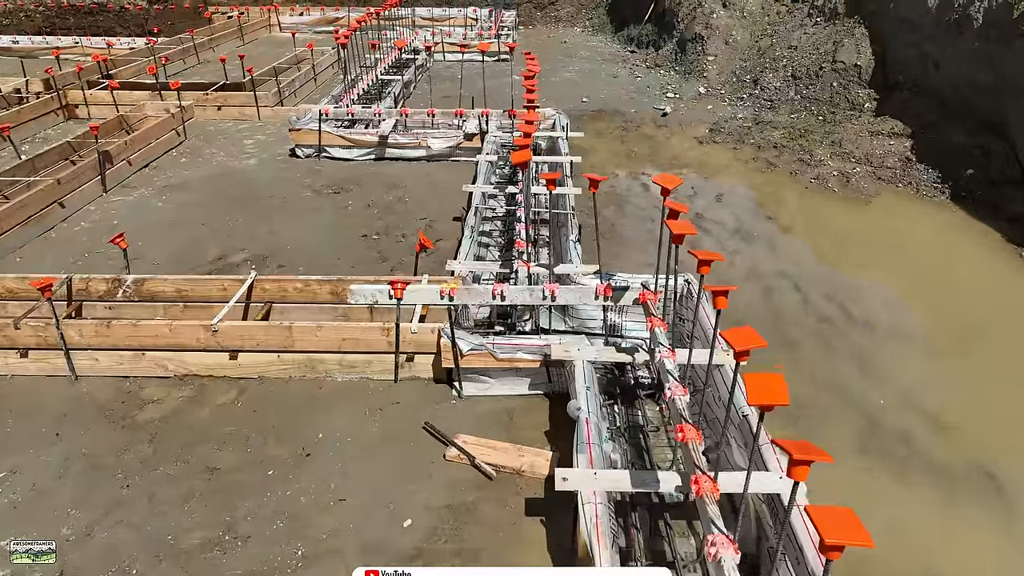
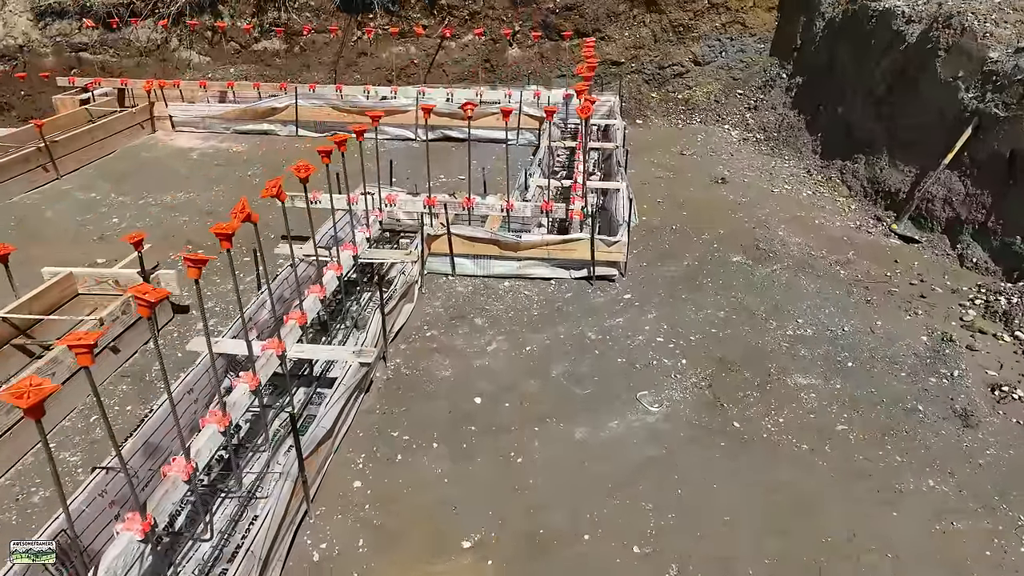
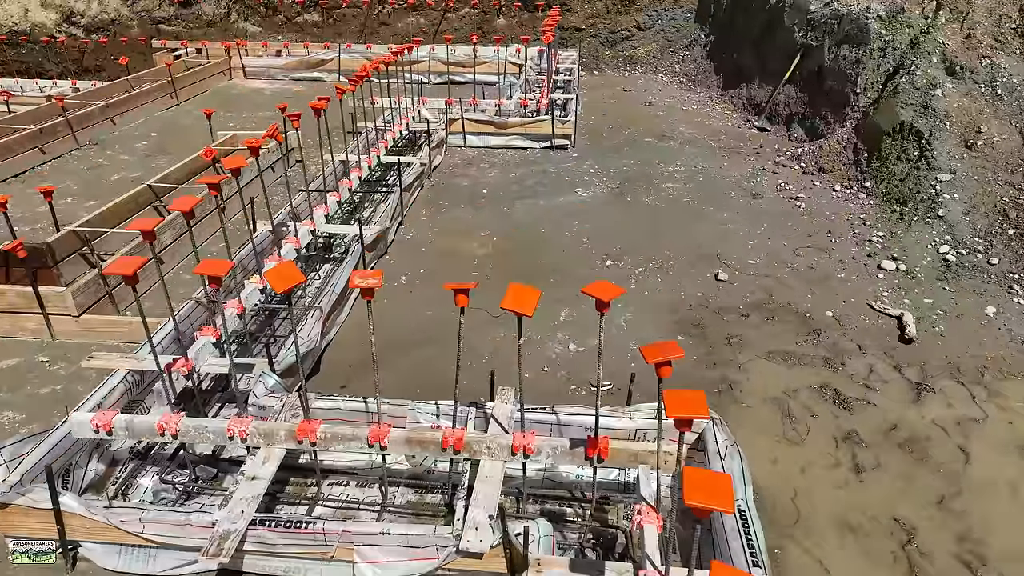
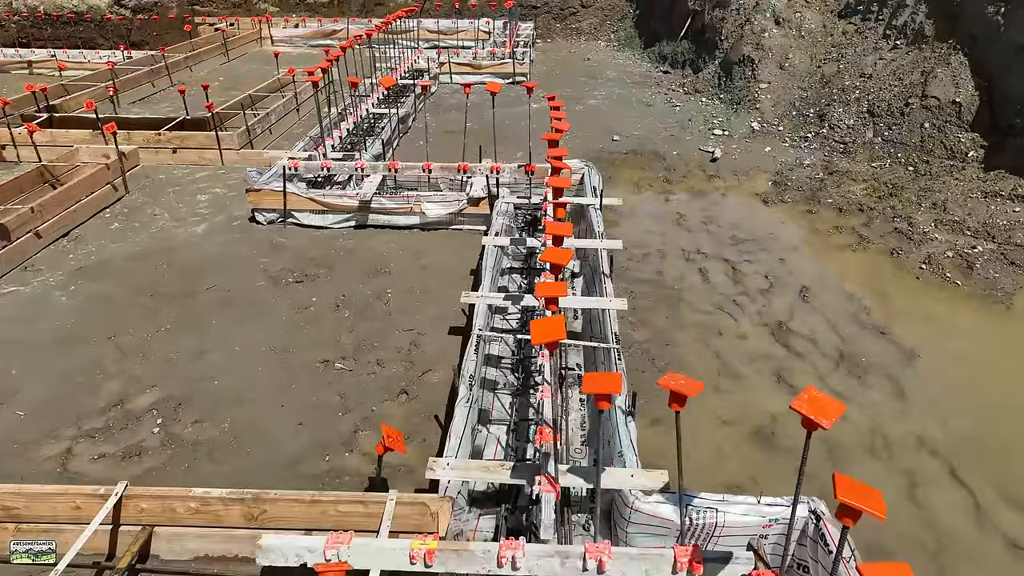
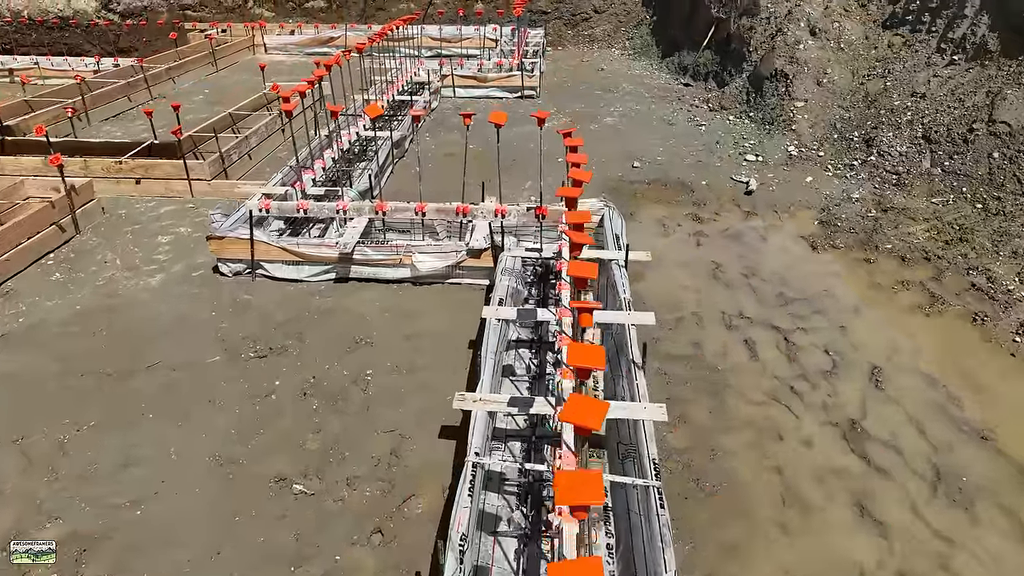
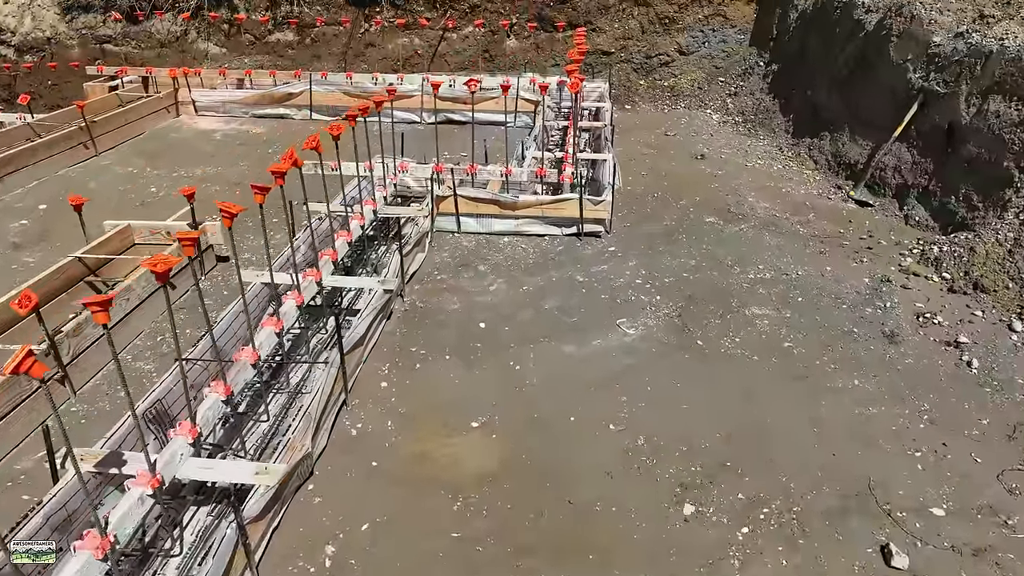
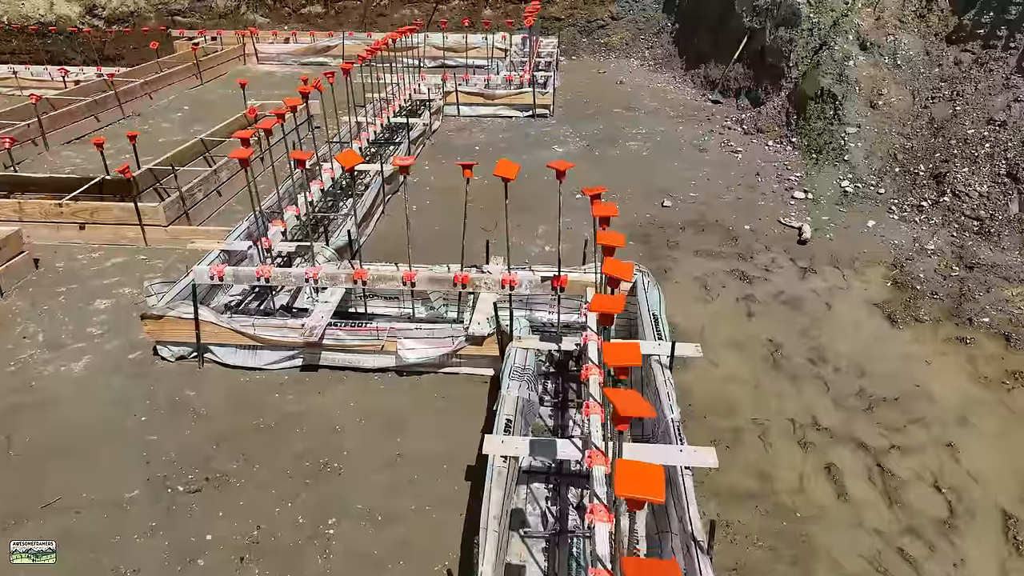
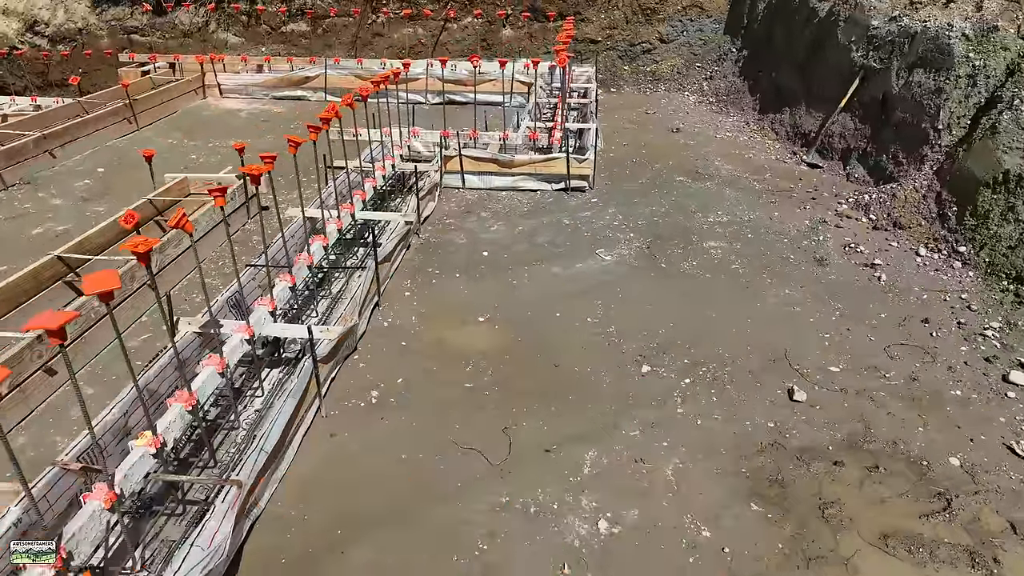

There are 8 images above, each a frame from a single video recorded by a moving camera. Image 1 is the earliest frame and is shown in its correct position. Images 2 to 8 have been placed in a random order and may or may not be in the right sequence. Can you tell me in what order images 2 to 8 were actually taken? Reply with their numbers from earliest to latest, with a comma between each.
4, 5, 7, 3, 8, 6, 2
